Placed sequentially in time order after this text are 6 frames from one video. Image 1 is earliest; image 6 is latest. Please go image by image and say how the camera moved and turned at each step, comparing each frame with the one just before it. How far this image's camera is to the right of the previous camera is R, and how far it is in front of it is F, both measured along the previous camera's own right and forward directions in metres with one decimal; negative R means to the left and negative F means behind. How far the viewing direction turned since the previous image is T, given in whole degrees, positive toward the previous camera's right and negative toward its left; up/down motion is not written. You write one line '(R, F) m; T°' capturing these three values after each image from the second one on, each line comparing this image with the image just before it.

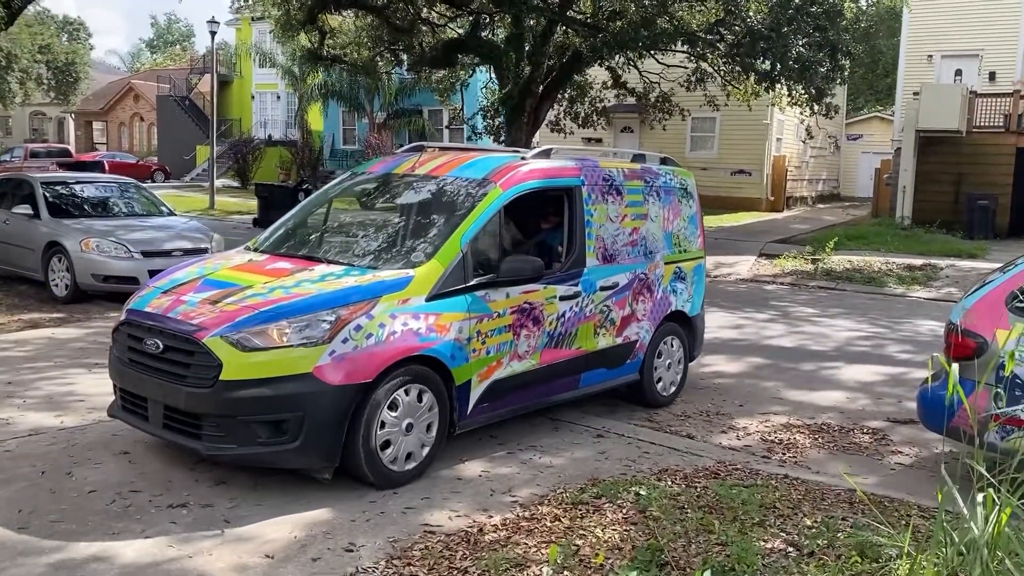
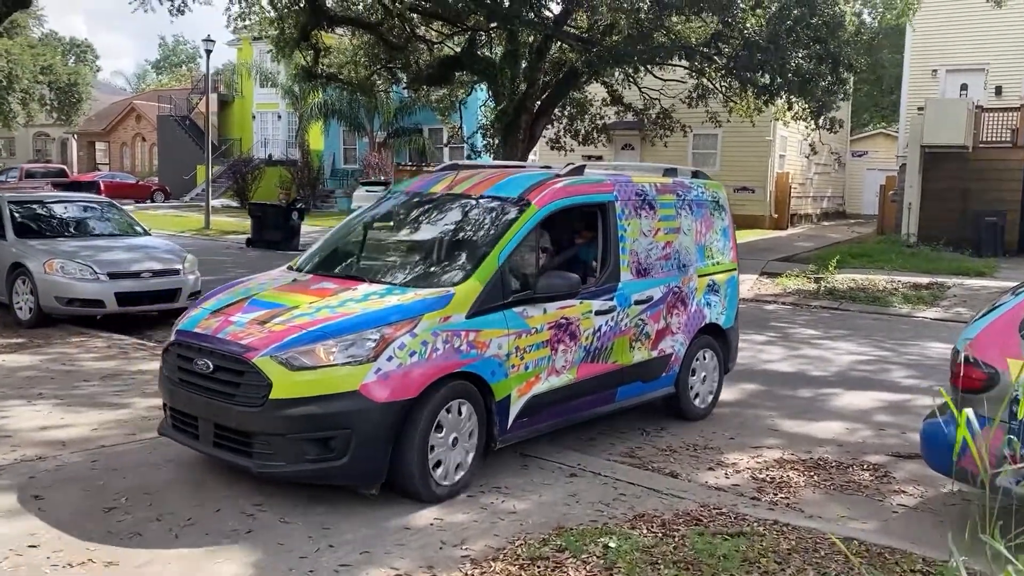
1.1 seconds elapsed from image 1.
(+0.3, +0.5) m; 0°
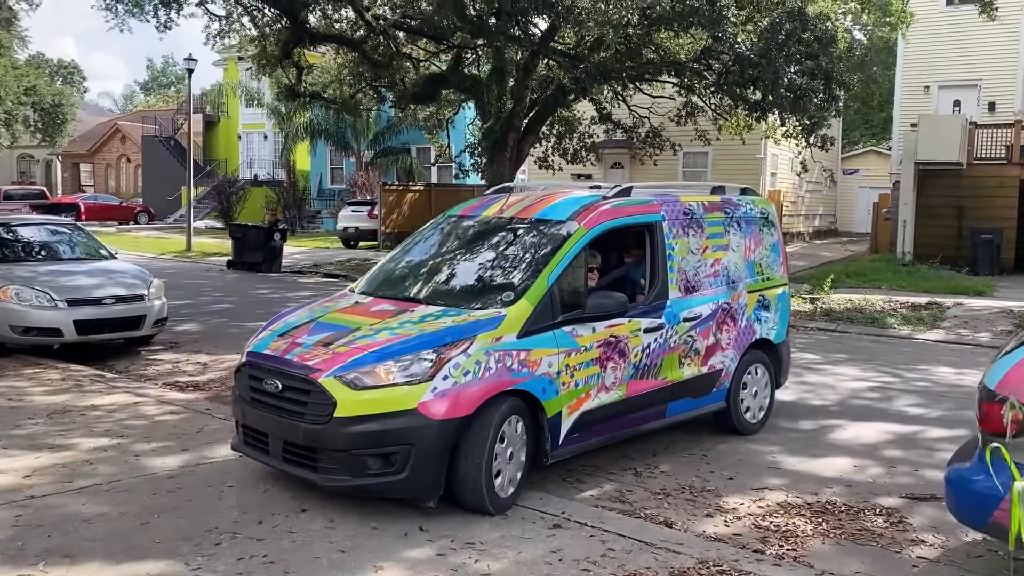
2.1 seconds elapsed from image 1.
(+0.1, +0.5) m; +1°
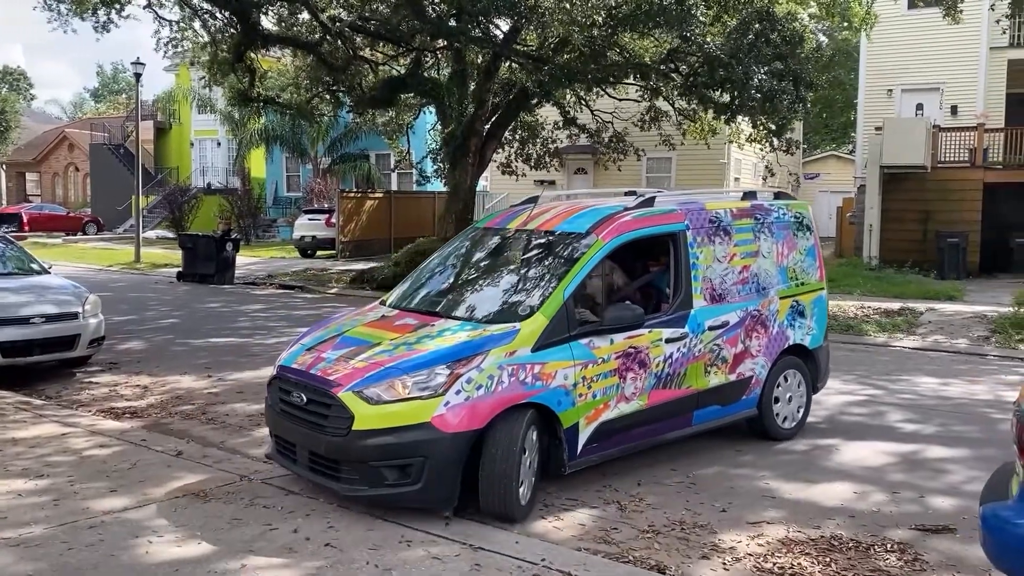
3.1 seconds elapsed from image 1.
(0.0, +0.6) m; +3°
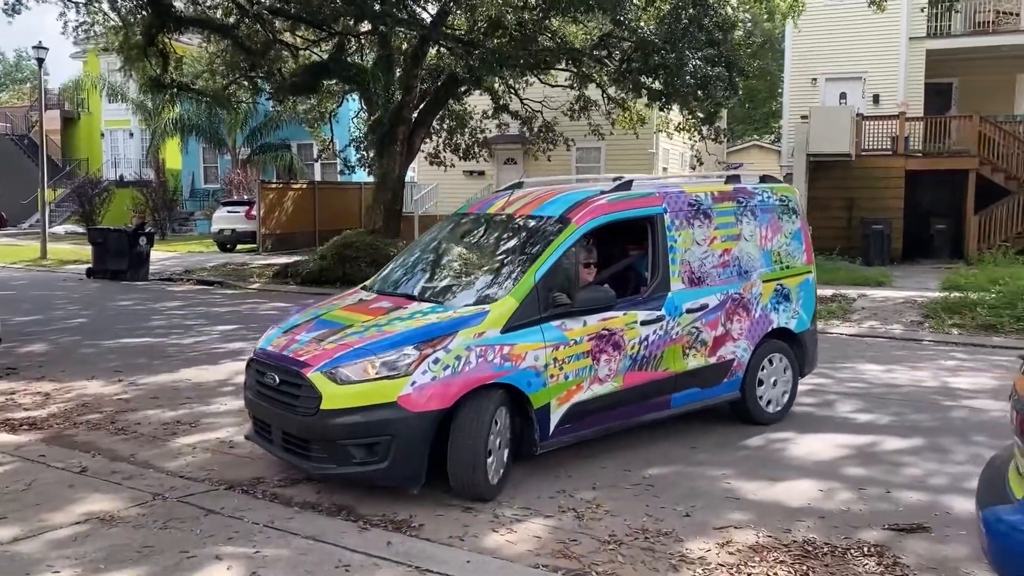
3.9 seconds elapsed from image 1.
(-0.1, +0.5) m; +5°
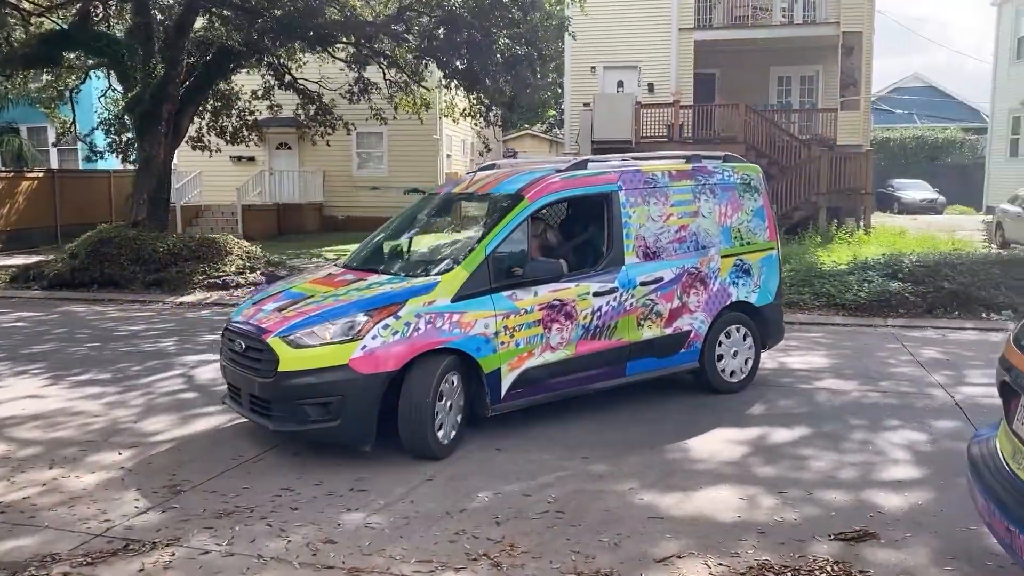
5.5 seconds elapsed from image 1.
(-0.6, +1.0) m; +15°
